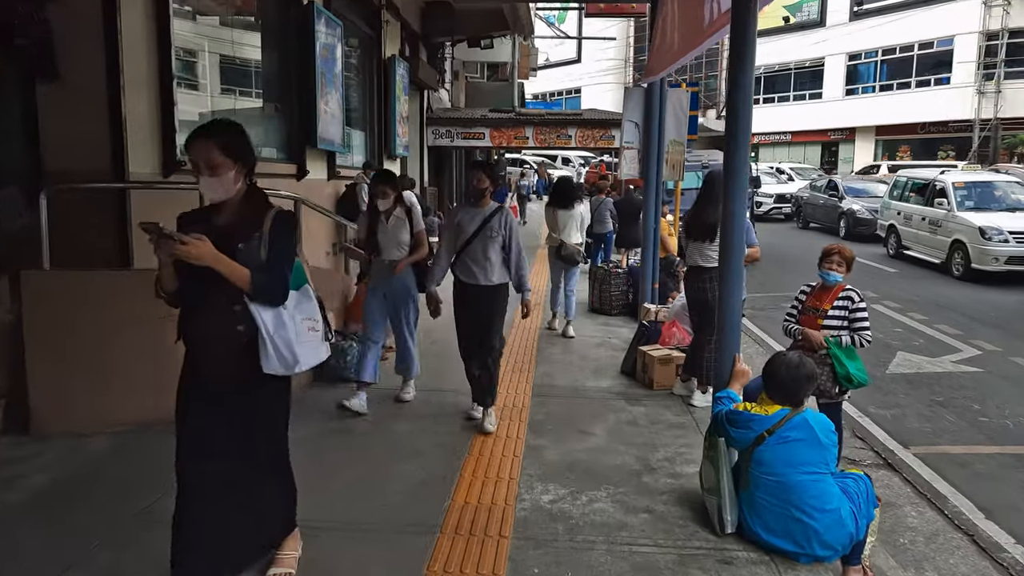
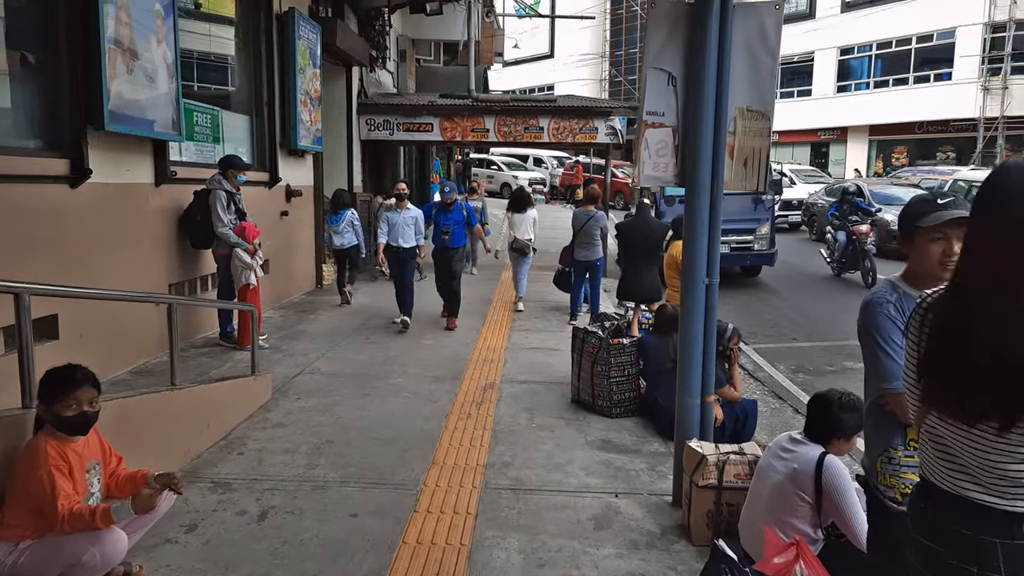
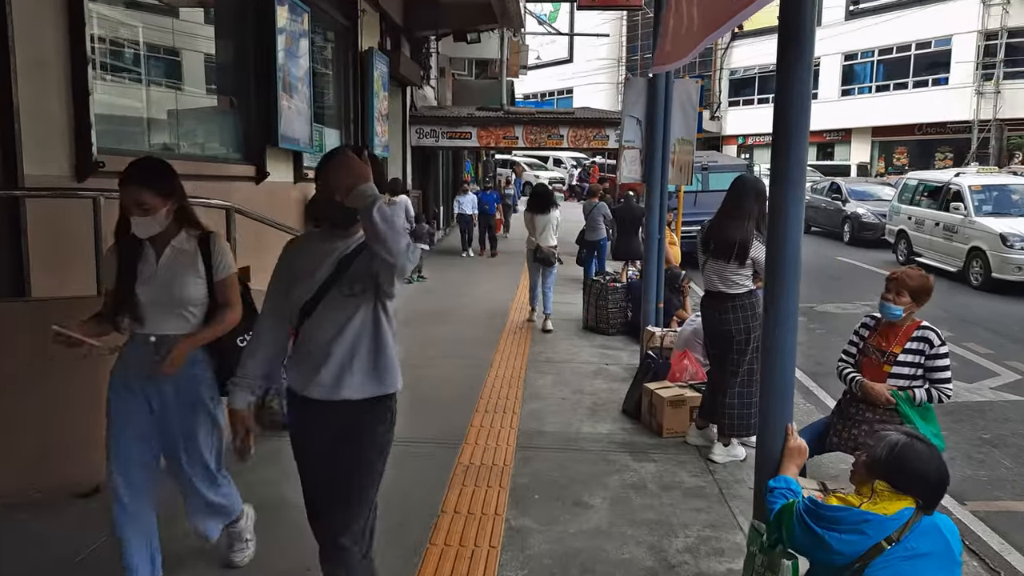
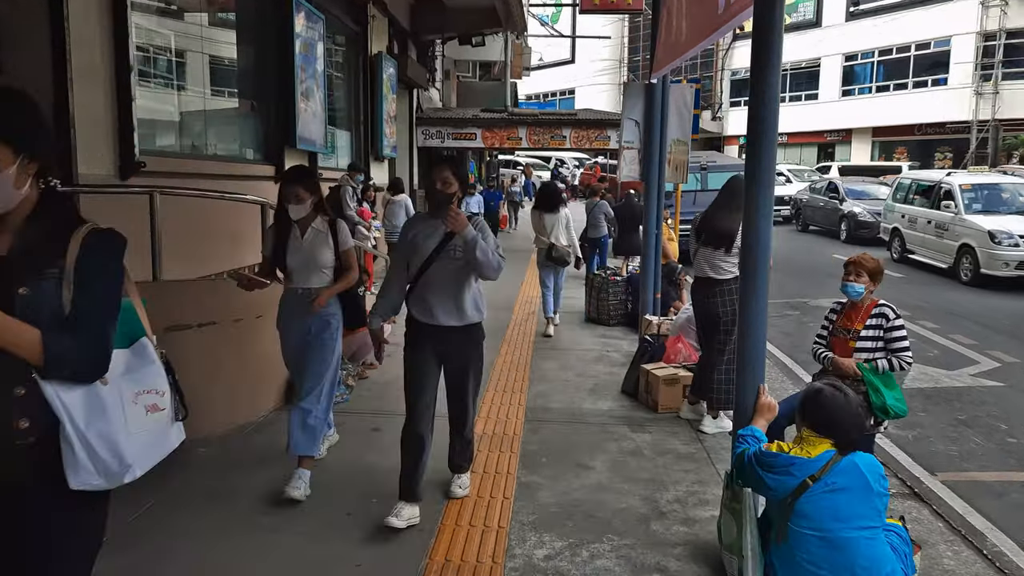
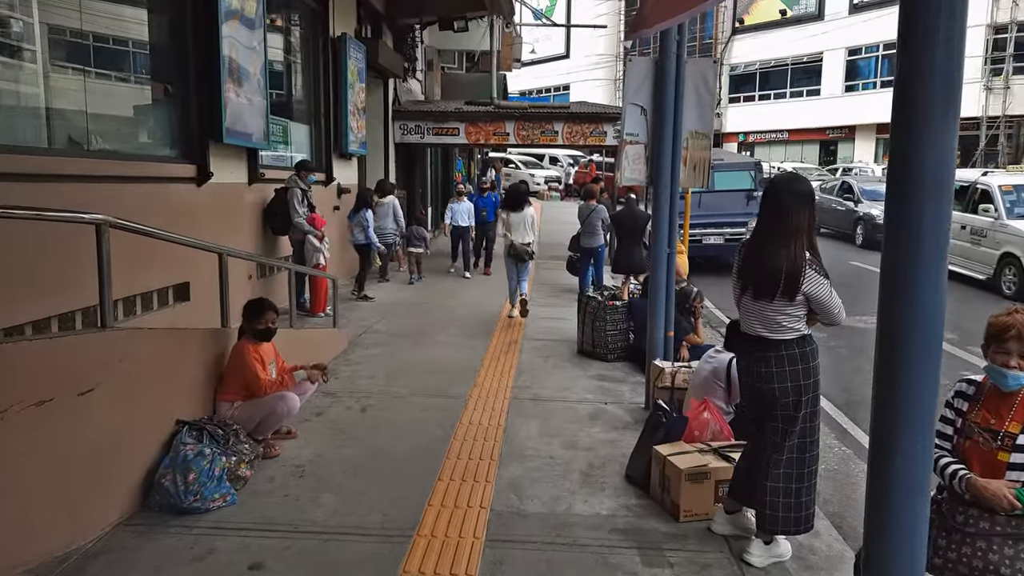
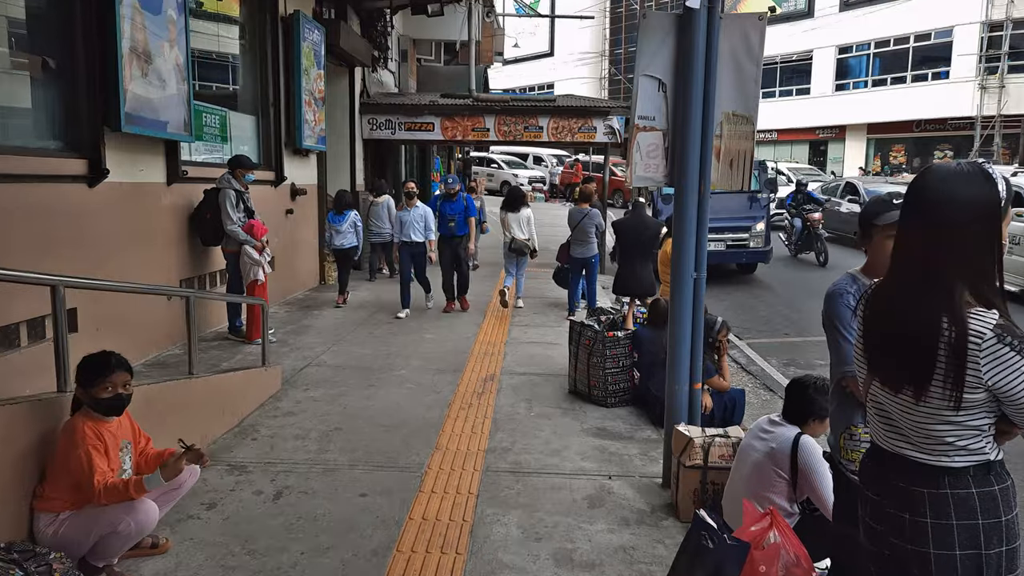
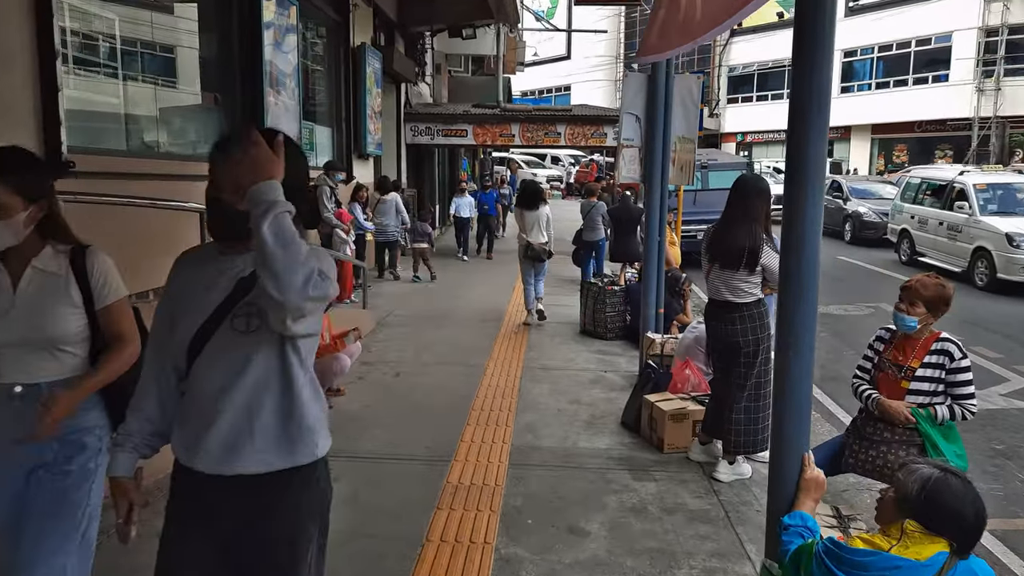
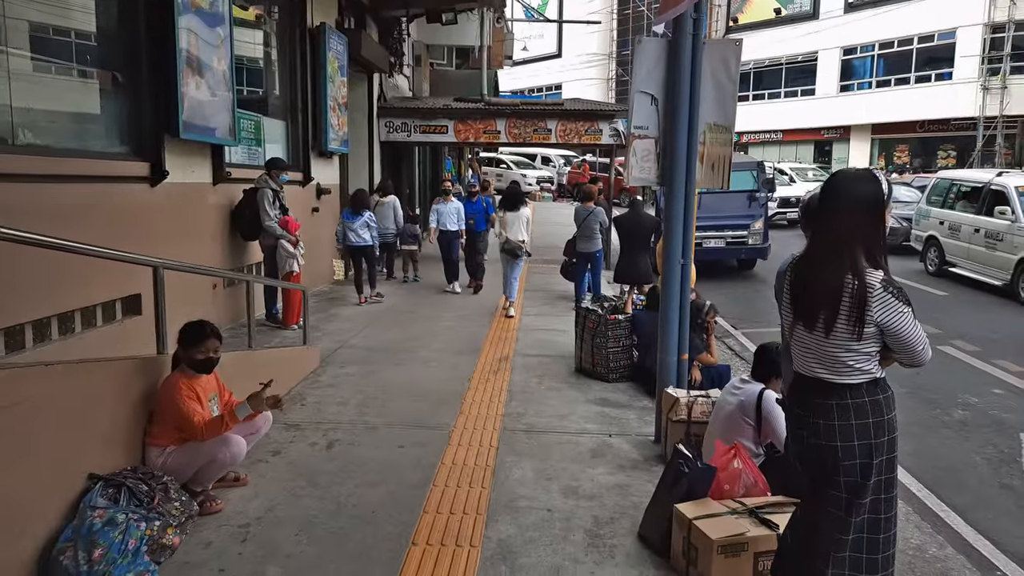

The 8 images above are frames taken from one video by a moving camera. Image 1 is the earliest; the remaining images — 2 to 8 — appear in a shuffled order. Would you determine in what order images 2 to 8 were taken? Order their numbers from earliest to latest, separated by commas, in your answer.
4, 3, 7, 5, 8, 6, 2
